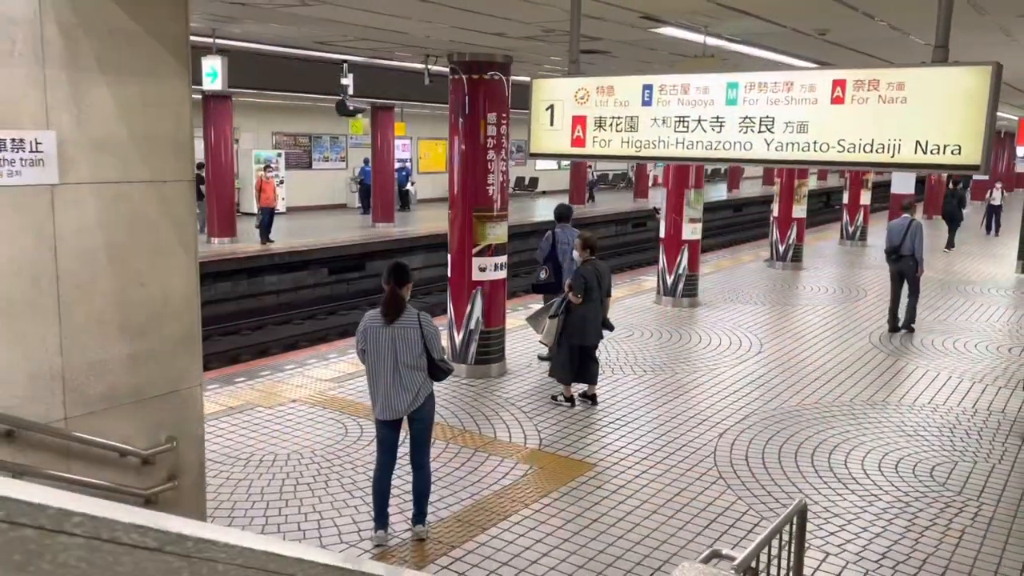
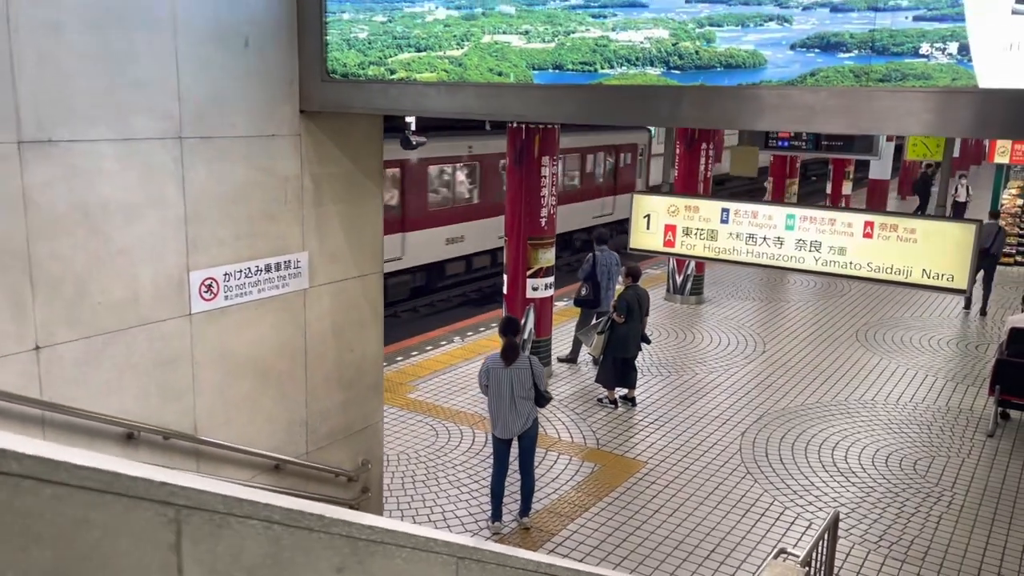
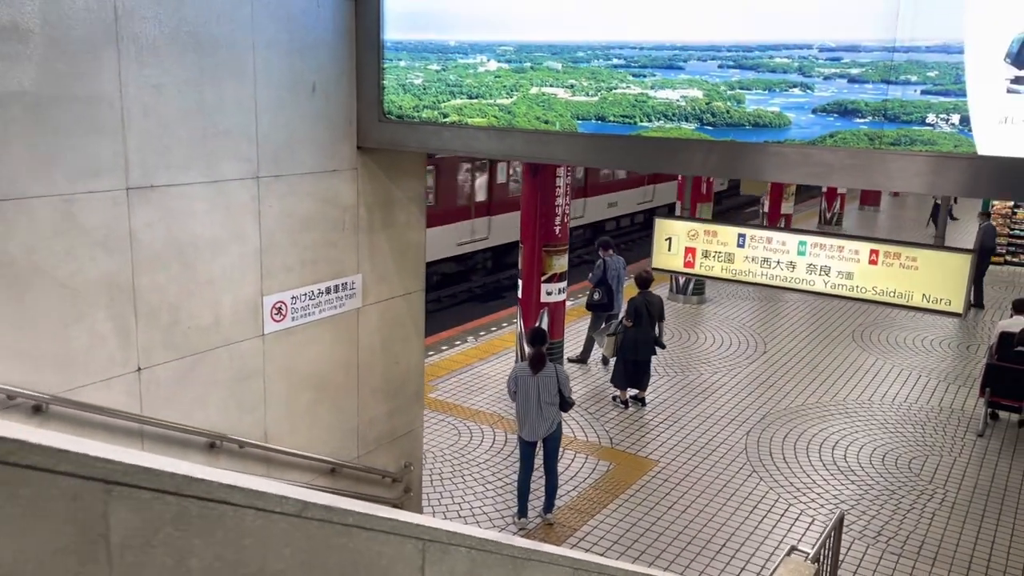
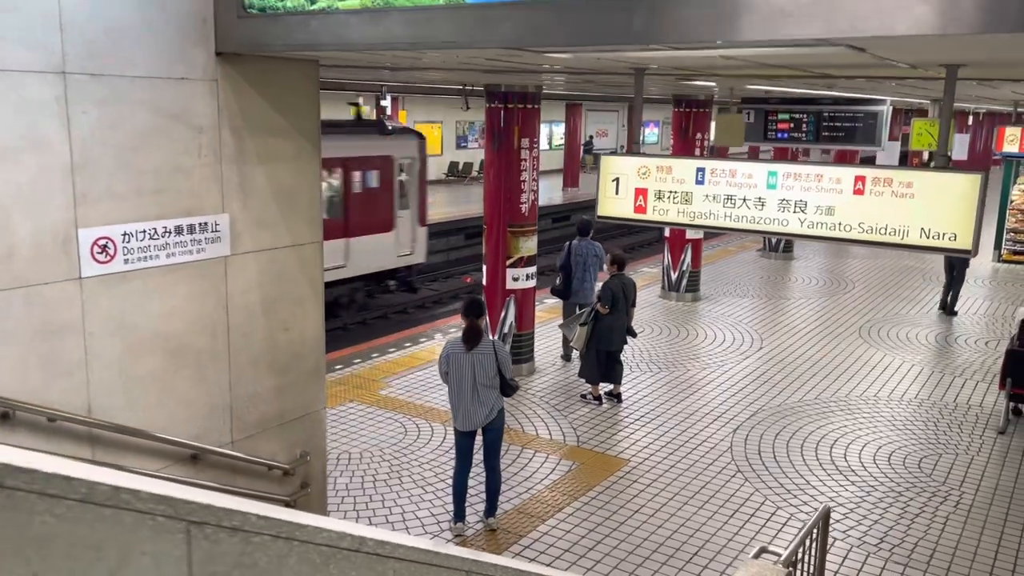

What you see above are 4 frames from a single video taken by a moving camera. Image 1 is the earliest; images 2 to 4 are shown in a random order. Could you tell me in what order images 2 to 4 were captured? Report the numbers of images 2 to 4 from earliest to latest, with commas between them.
4, 2, 3
